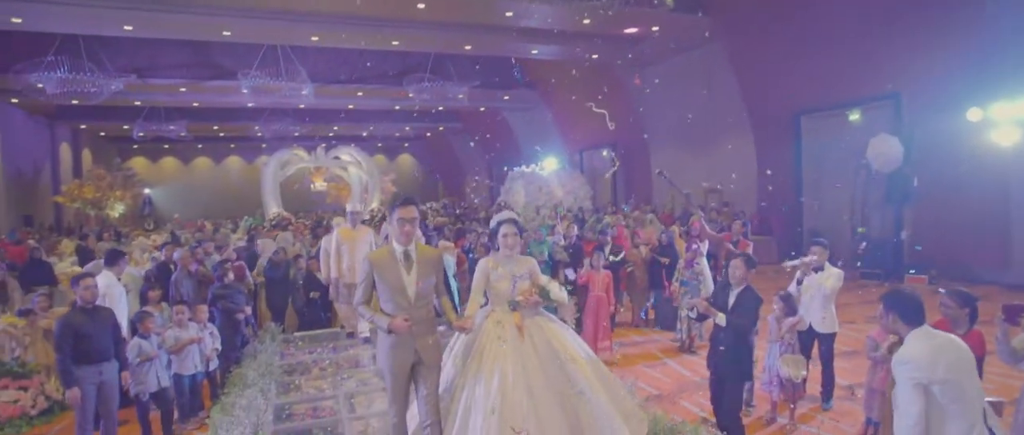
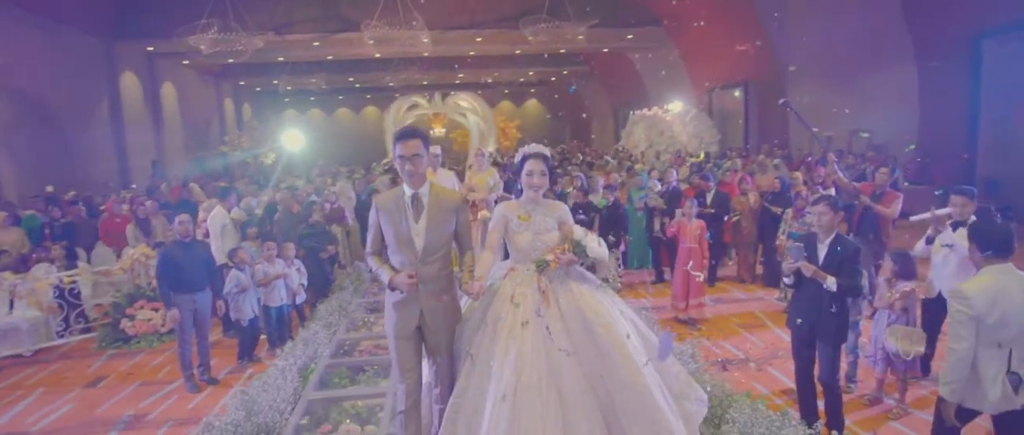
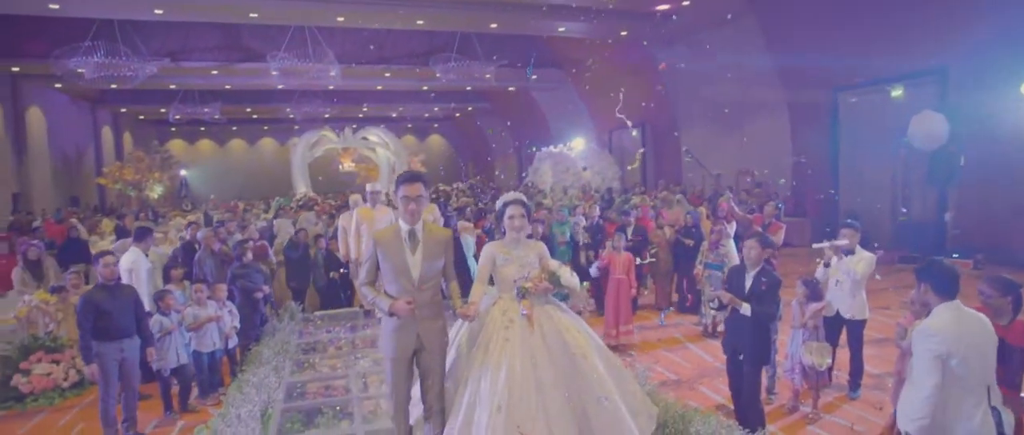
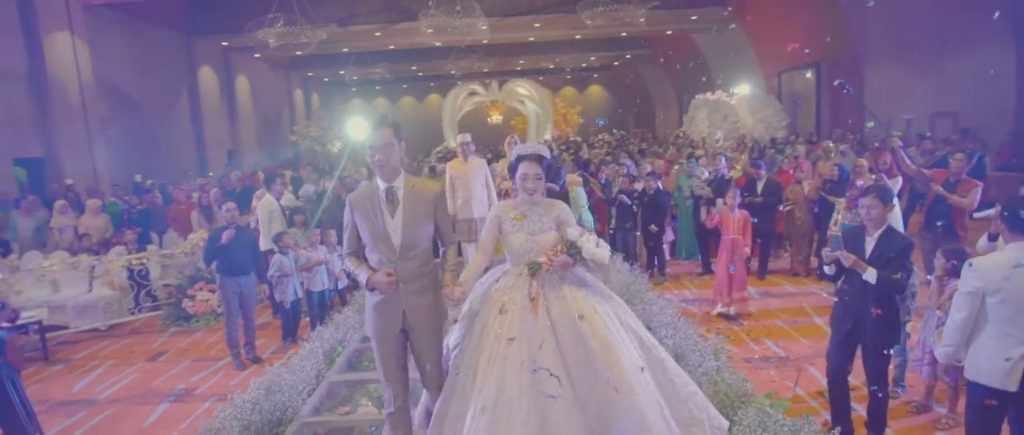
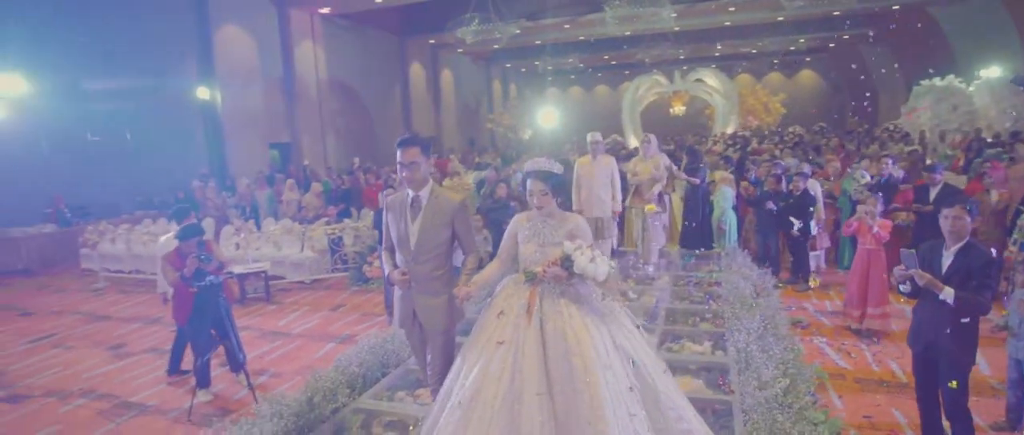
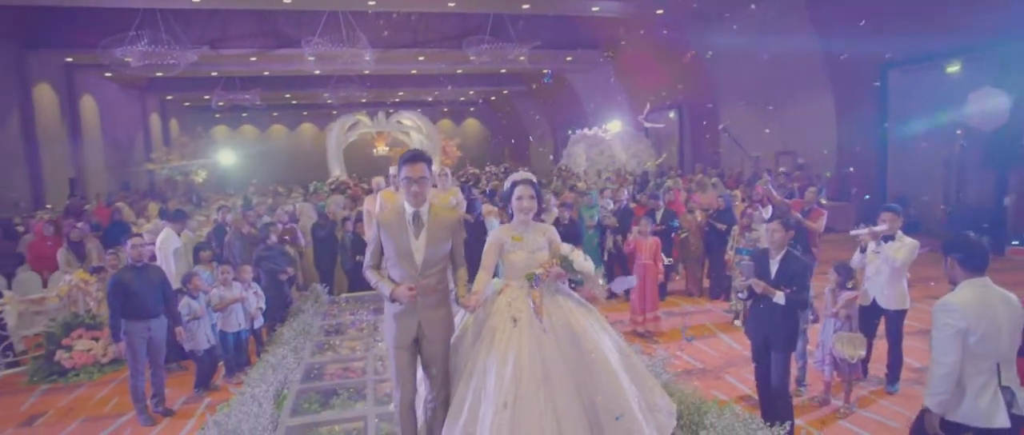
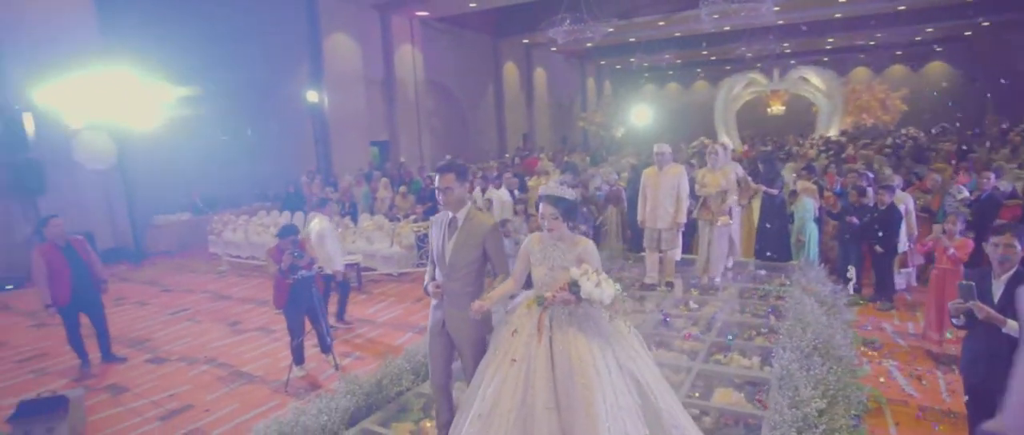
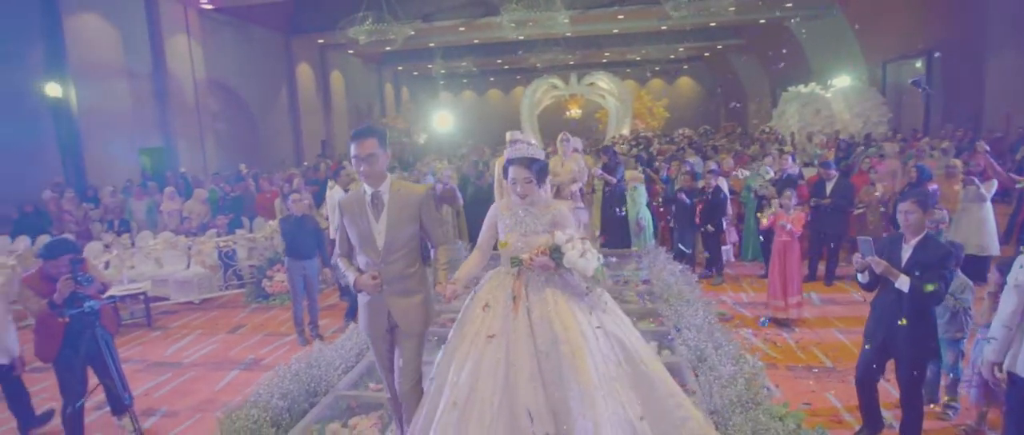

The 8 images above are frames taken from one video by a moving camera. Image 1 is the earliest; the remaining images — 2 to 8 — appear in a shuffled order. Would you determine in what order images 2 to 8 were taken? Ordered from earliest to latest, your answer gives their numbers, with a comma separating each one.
3, 6, 2, 4, 8, 5, 7
